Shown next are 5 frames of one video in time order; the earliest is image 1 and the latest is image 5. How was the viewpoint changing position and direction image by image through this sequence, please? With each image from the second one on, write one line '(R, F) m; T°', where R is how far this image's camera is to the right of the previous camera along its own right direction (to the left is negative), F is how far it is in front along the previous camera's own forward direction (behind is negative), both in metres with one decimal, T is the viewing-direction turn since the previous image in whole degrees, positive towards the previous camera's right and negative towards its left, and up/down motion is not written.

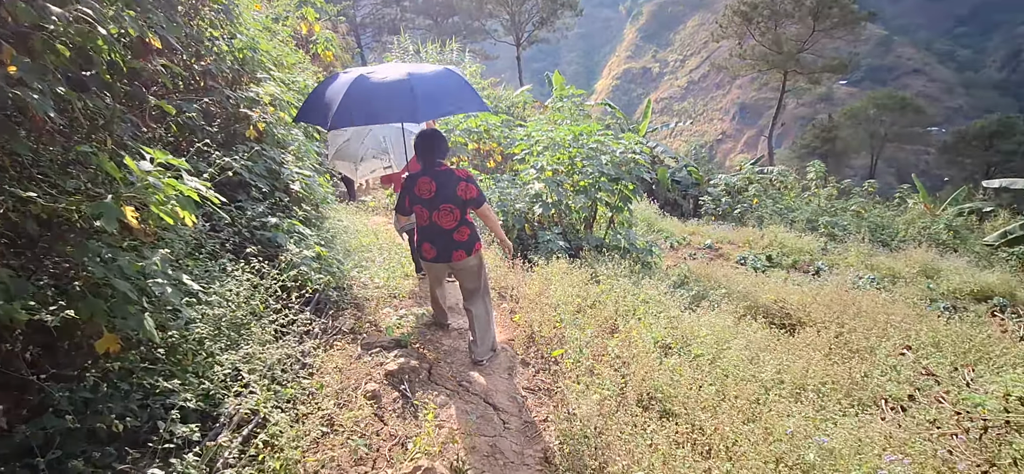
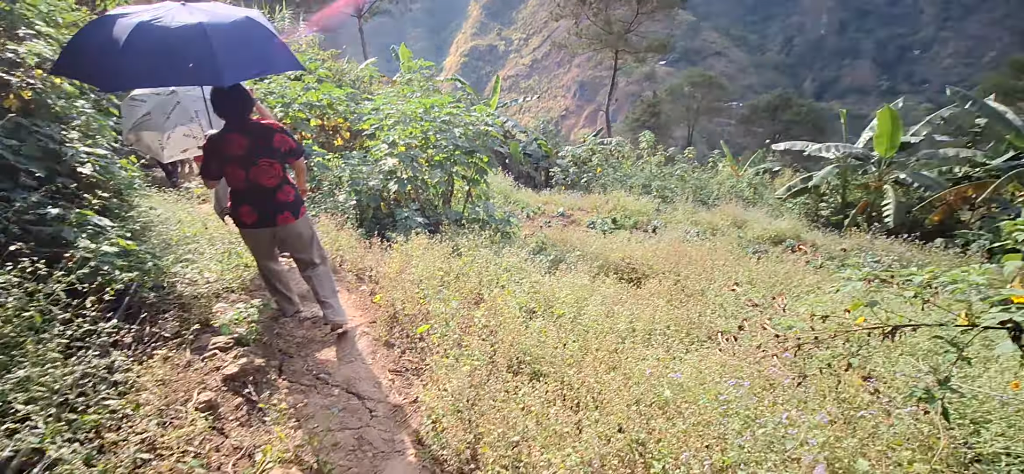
(0.0, +0.1) m; +15°
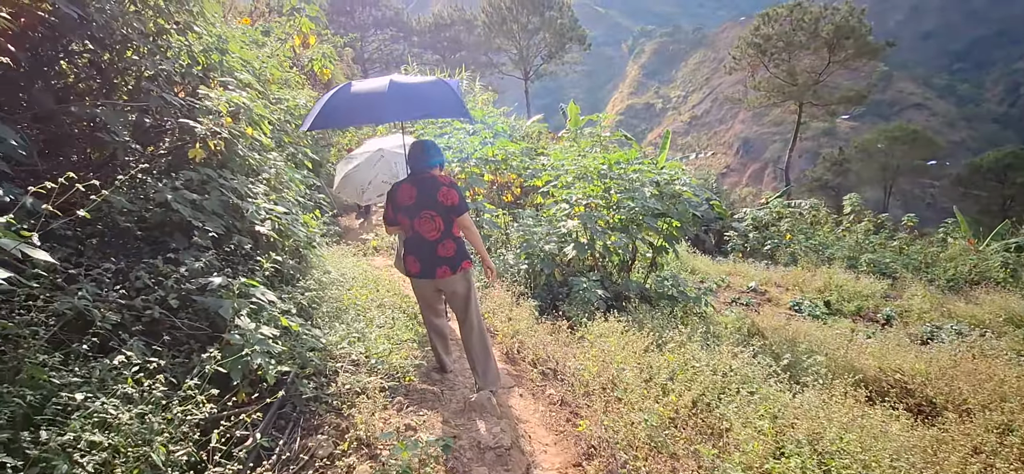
(-0.5, +0.7) m; -16°
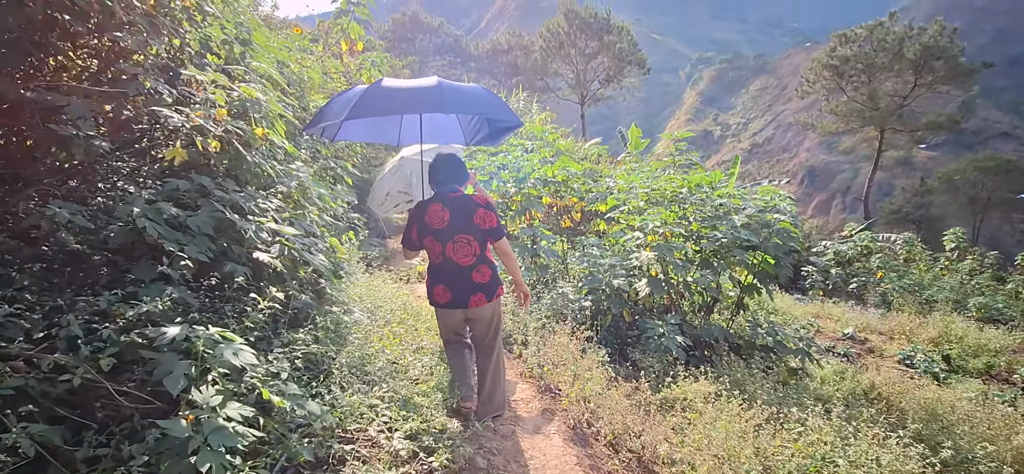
(-0.1, +0.6) m; -6°
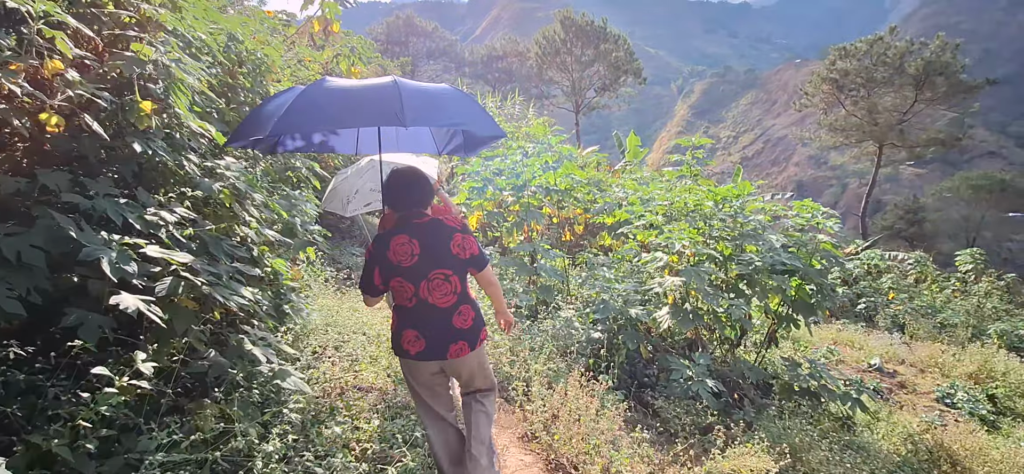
(-0.1, +0.7) m; +1°
